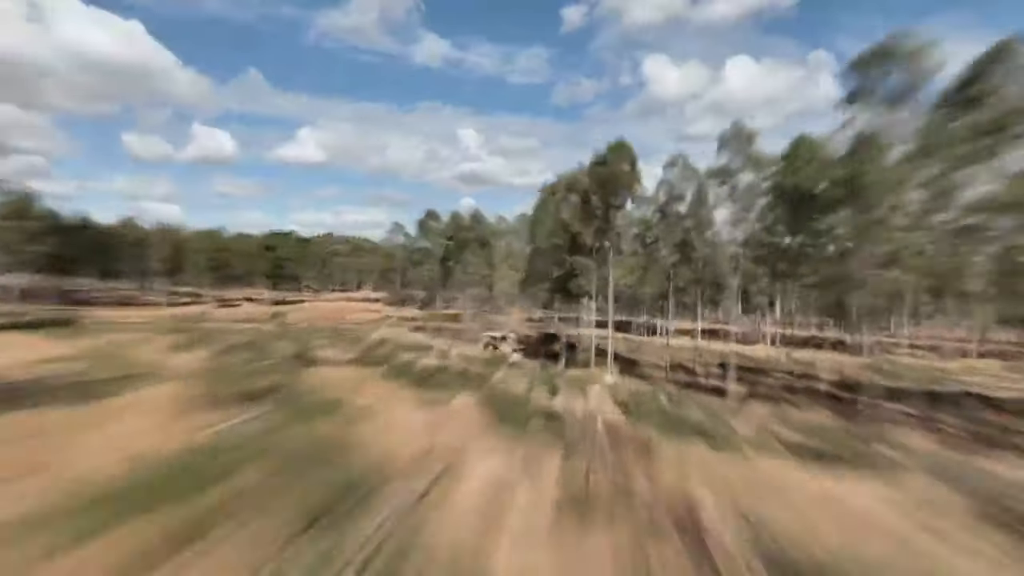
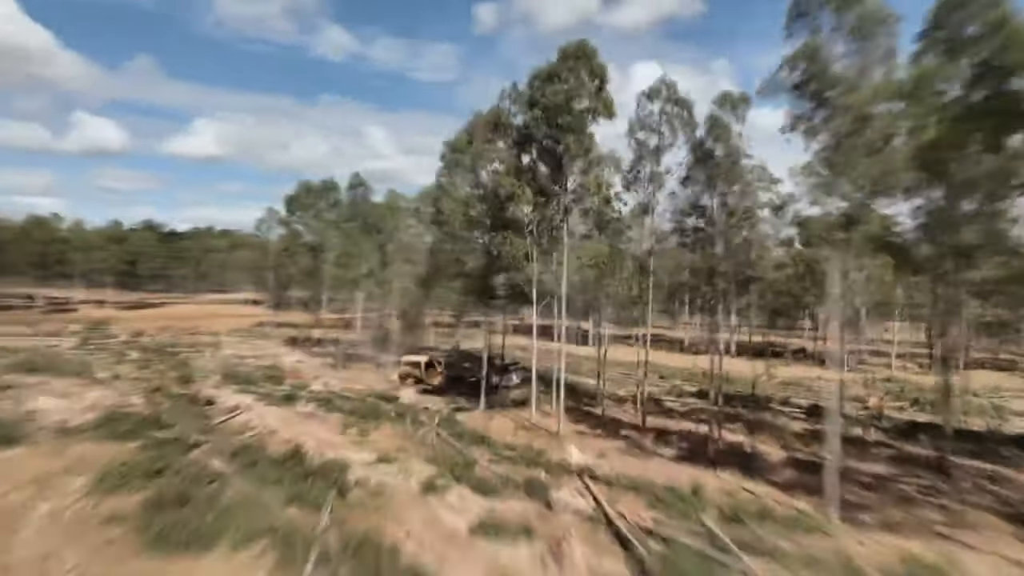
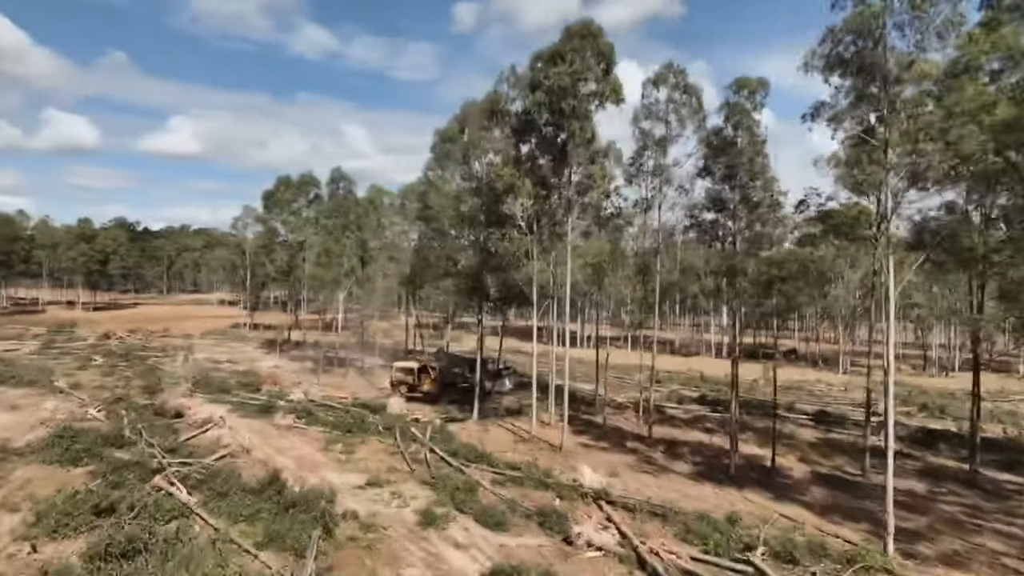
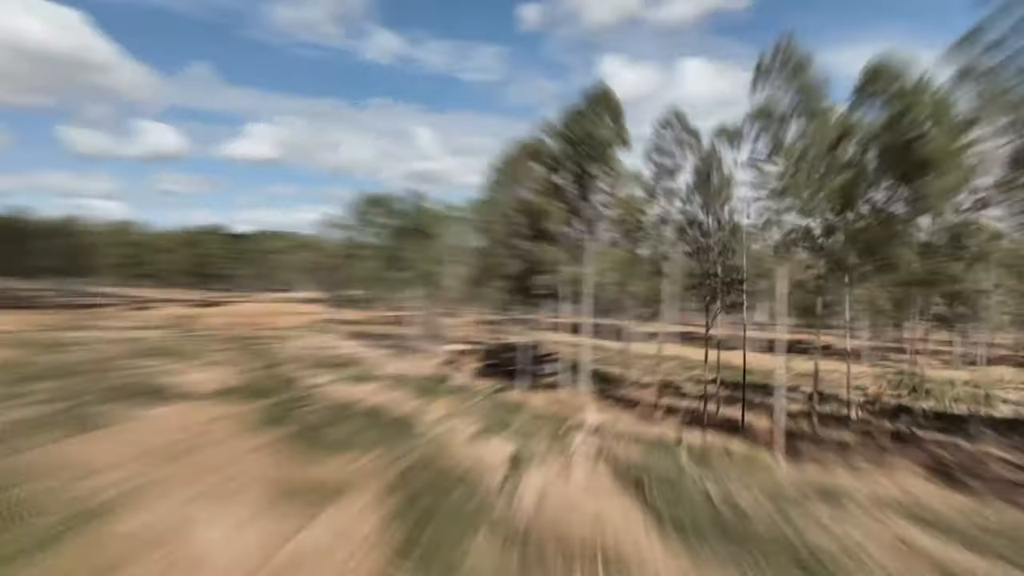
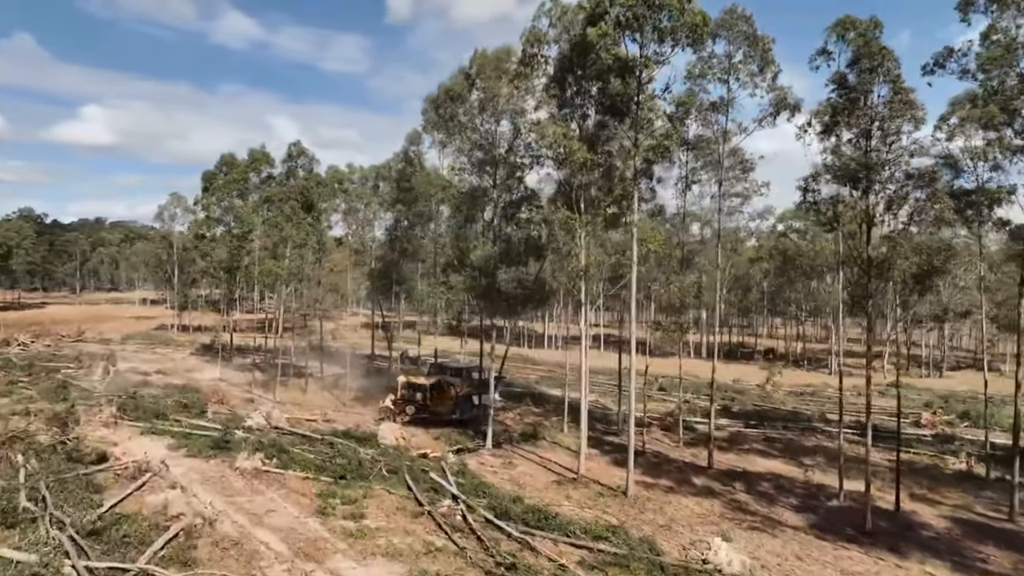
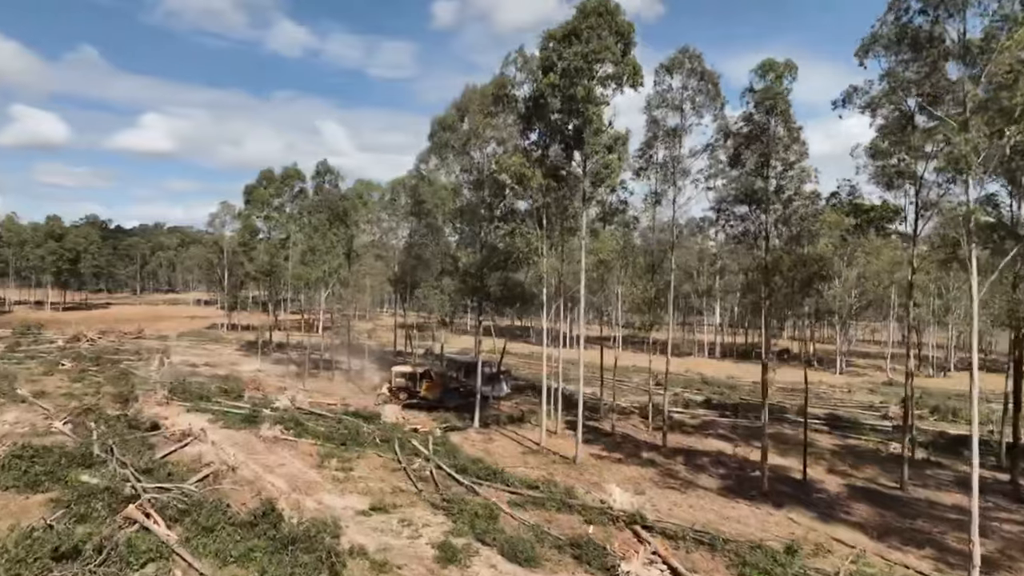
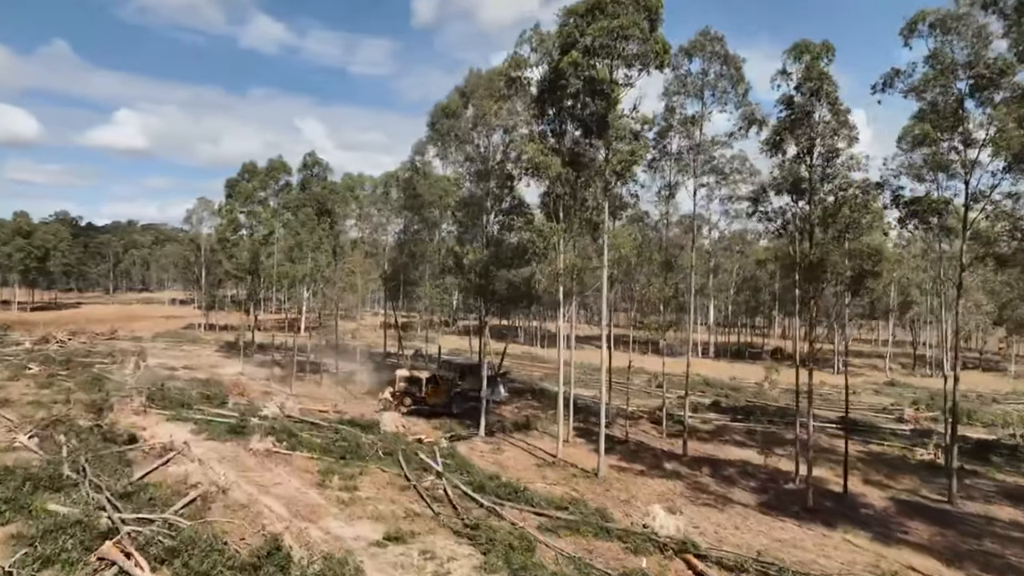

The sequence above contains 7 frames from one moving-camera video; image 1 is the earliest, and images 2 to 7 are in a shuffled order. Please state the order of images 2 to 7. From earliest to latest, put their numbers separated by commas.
4, 2, 3, 6, 7, 5
